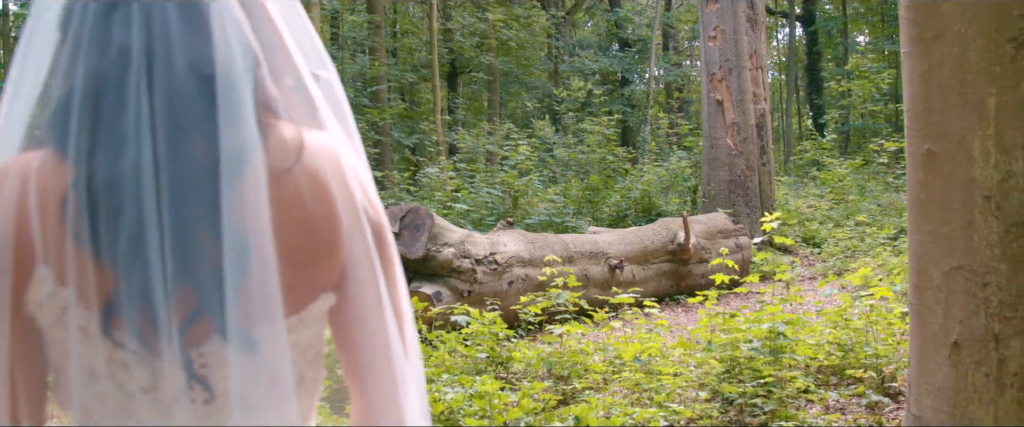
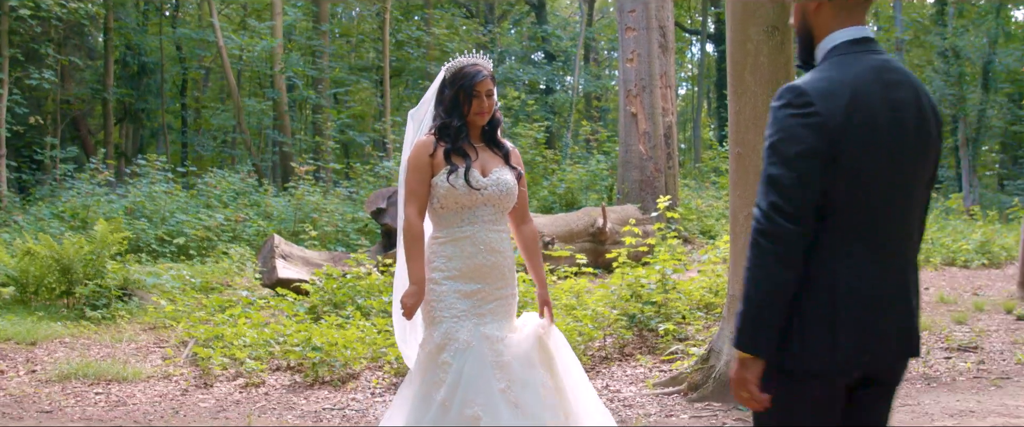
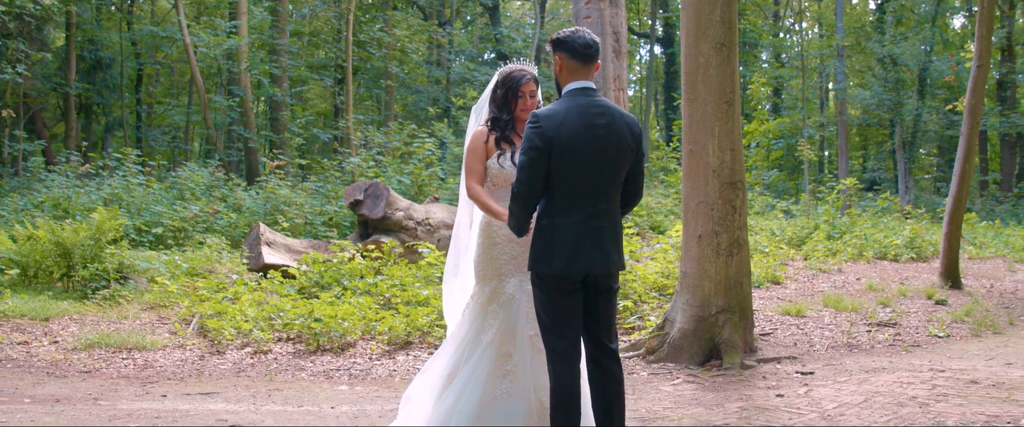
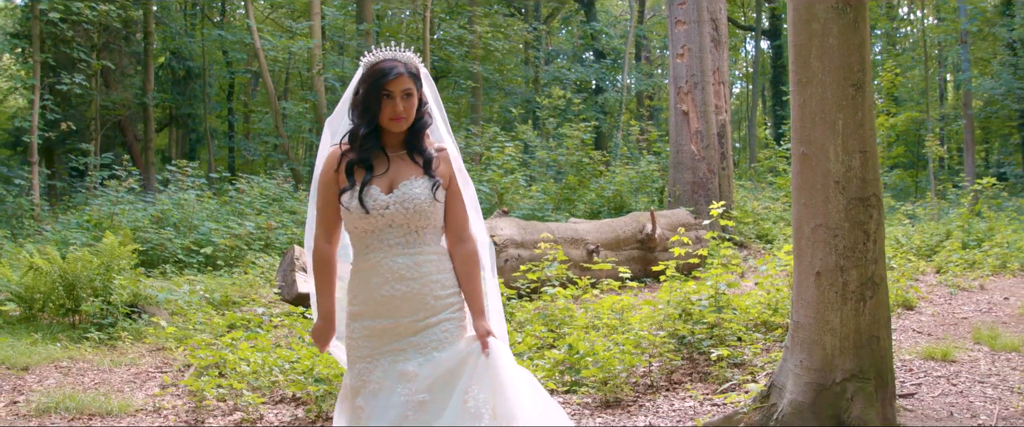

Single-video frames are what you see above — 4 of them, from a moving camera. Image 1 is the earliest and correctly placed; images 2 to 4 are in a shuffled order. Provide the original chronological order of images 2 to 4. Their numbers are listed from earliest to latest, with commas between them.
4, 2, 3
